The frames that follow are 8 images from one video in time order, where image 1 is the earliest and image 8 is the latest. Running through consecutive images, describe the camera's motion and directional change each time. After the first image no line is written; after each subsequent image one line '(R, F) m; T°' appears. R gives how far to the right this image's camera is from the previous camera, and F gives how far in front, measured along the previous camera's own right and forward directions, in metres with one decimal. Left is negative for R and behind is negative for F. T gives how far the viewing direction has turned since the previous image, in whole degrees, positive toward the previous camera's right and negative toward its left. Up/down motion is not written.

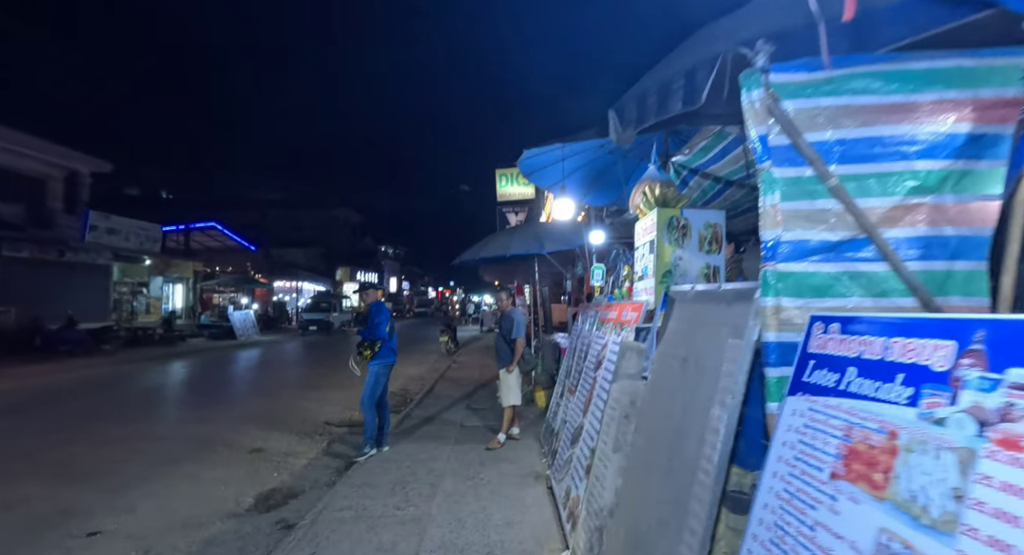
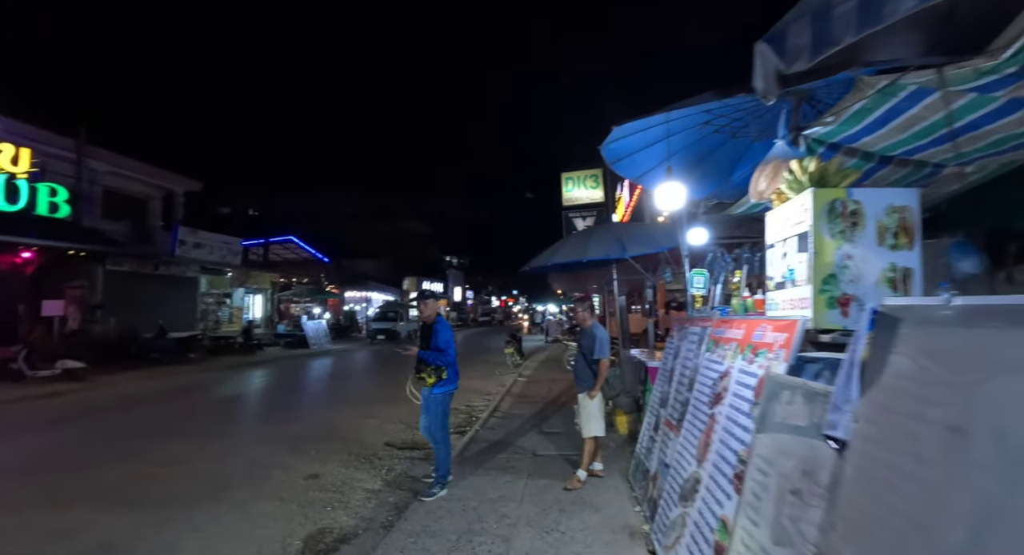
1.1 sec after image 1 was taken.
(-0.2, +0.8) m; -8°
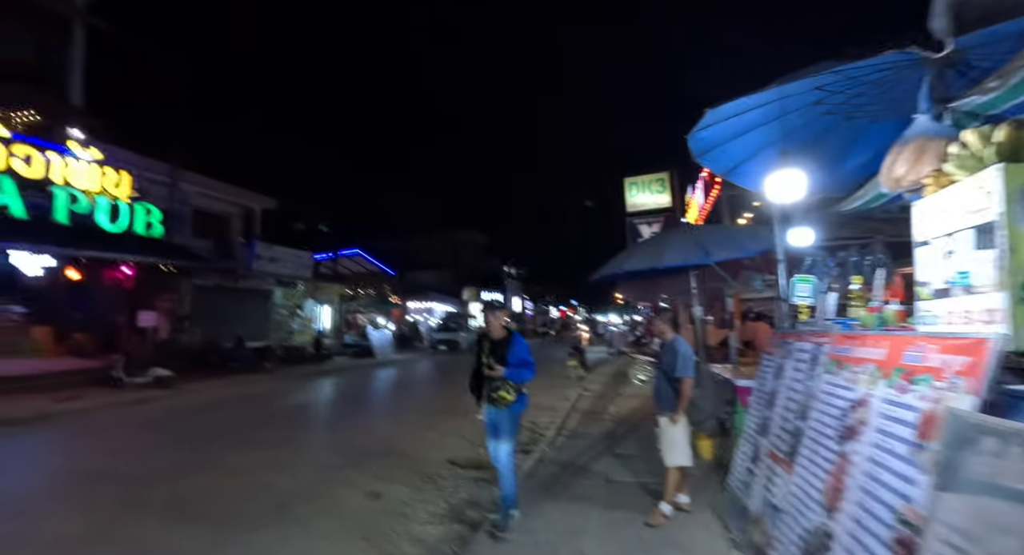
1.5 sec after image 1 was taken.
(-0.1, +0.4) m; -7°
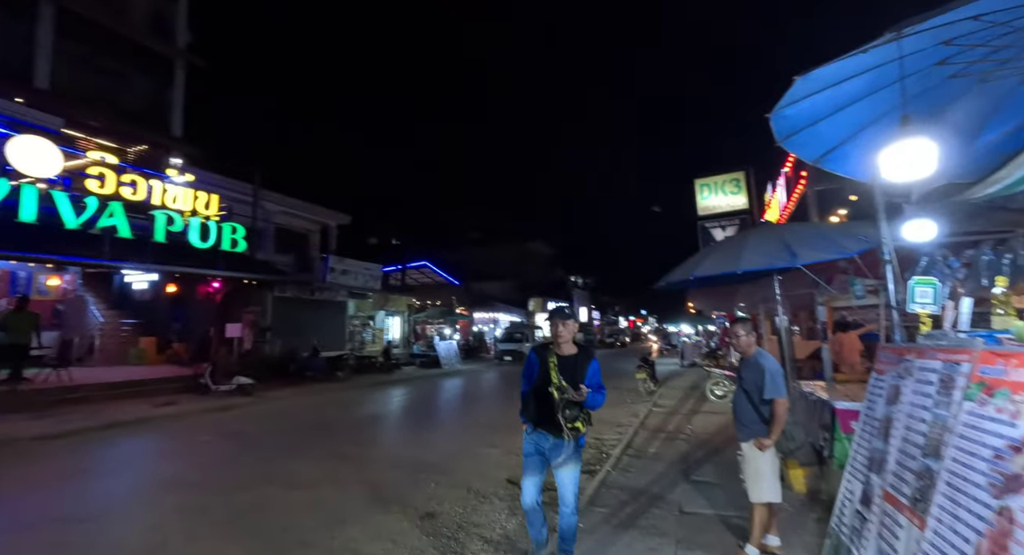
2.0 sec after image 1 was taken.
(+0.1, +0.4) m; -8°
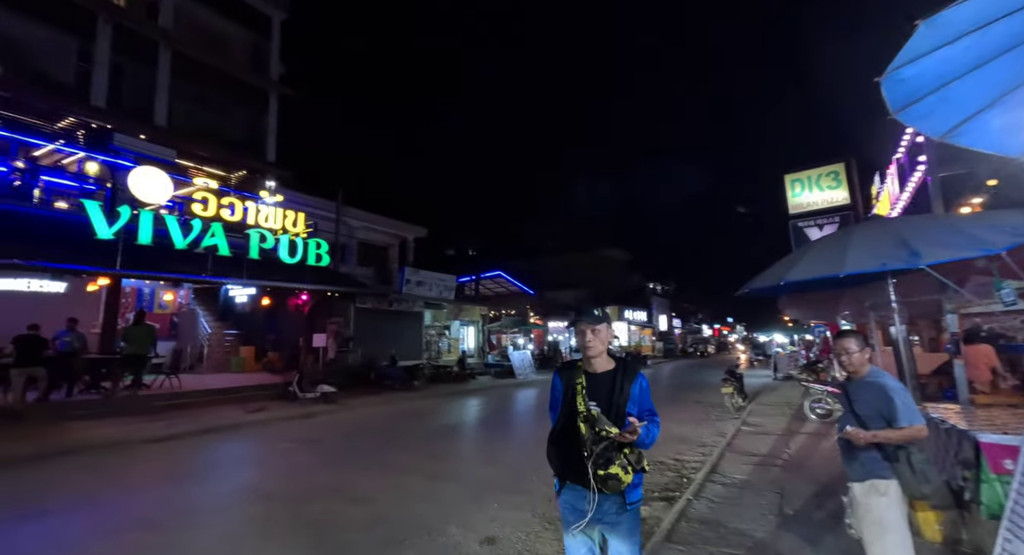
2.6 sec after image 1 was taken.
(+0.1, +0.3) m; -9°
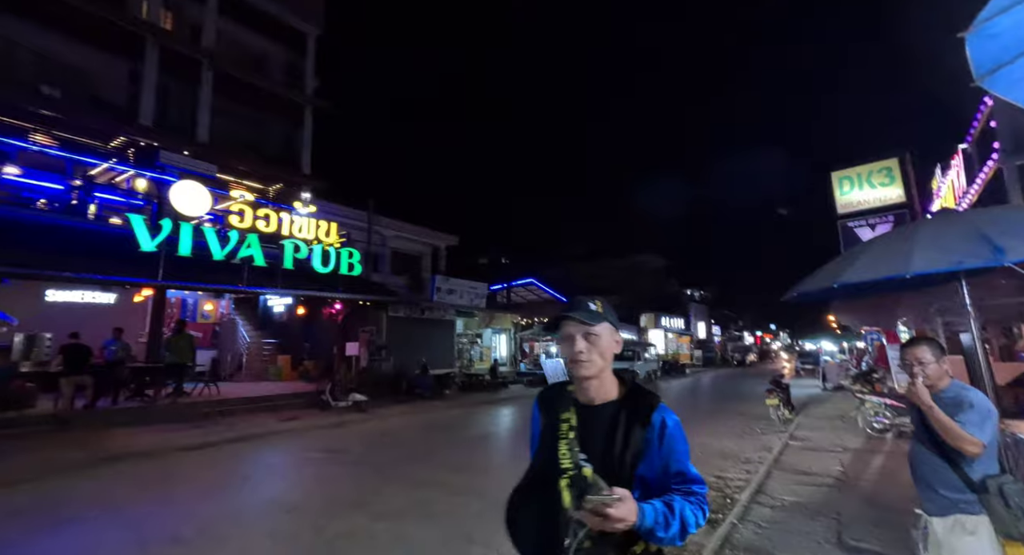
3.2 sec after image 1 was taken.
(+0.1, +0.3) m; -4°
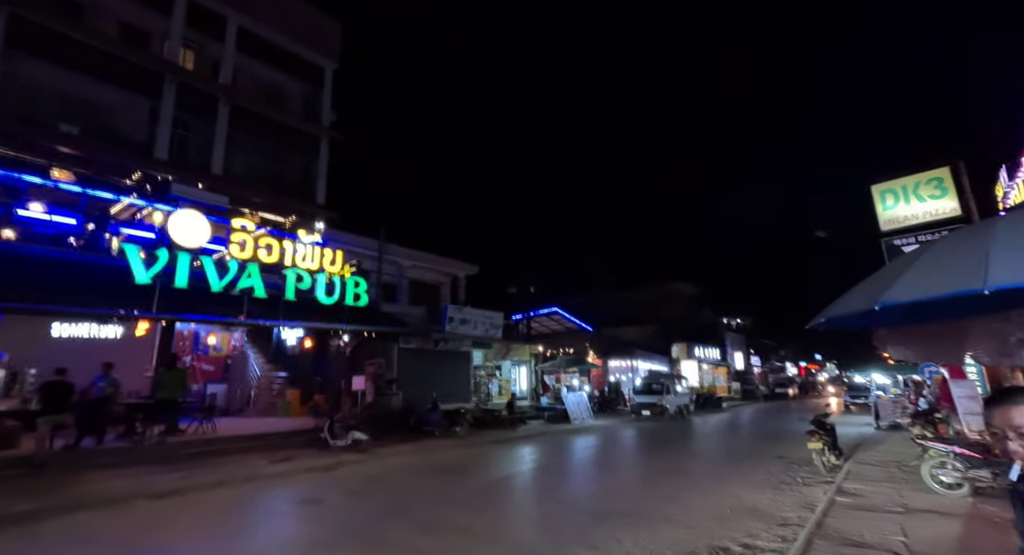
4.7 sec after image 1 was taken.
(+0.7, +0.9) m; -4°
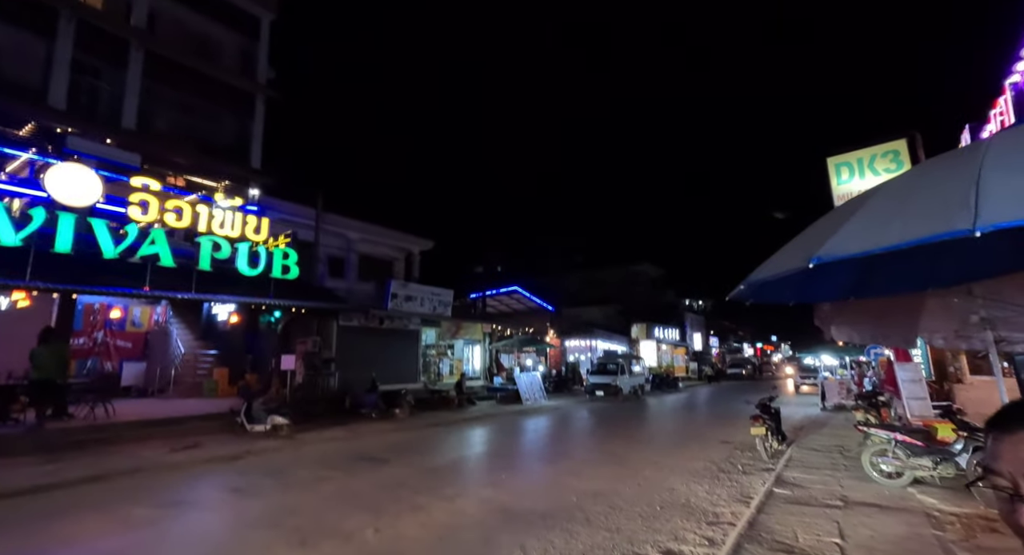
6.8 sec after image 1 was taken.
(+0.8, +1.0) m; +4°
